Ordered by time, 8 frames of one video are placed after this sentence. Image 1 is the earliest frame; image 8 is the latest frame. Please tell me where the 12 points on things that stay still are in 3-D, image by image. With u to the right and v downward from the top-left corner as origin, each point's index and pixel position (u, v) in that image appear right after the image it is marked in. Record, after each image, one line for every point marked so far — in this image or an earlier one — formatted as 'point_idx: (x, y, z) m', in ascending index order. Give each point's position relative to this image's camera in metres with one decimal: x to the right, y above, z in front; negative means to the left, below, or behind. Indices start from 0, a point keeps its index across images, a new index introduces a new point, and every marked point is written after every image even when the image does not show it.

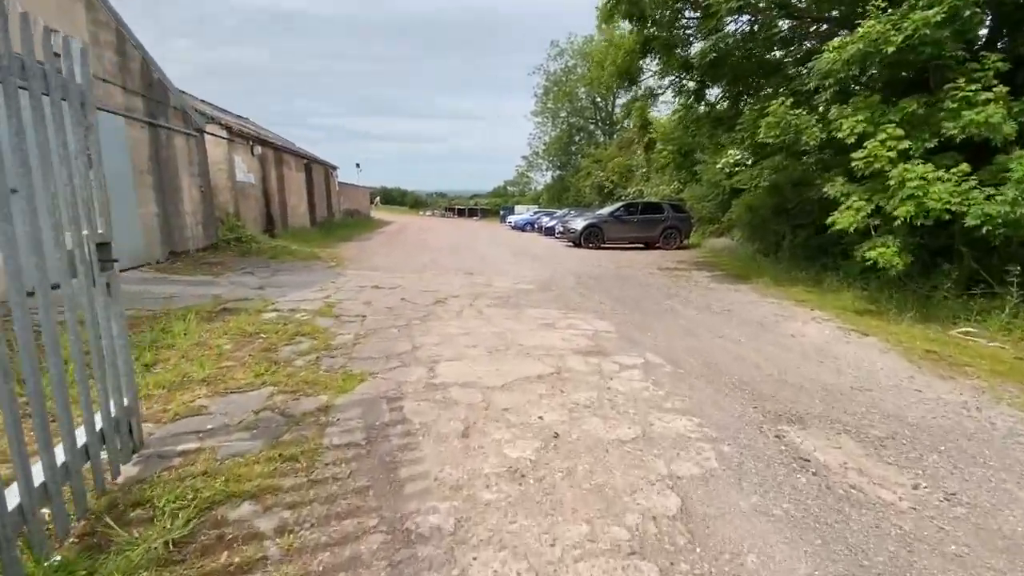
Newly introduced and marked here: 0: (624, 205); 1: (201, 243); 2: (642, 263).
0: (+4.3, +3.3, +18.7) m
1: (-7.3, +1.0, +11.3) m
2: (+3.8, +0.7, +14.2) m
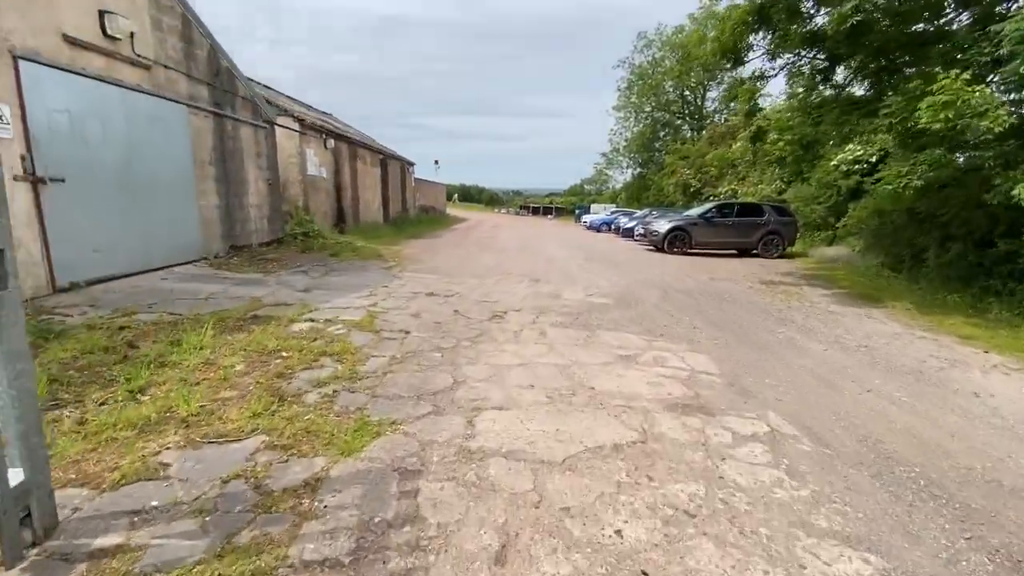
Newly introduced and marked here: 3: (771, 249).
0: (+7.0, +2.9, +16.7) m
1: (-5.6, +1.2, +11.1) m
2: (+5.7, +0.3, +12.3) m
3: (+8.8, +1.4, +16.6) m
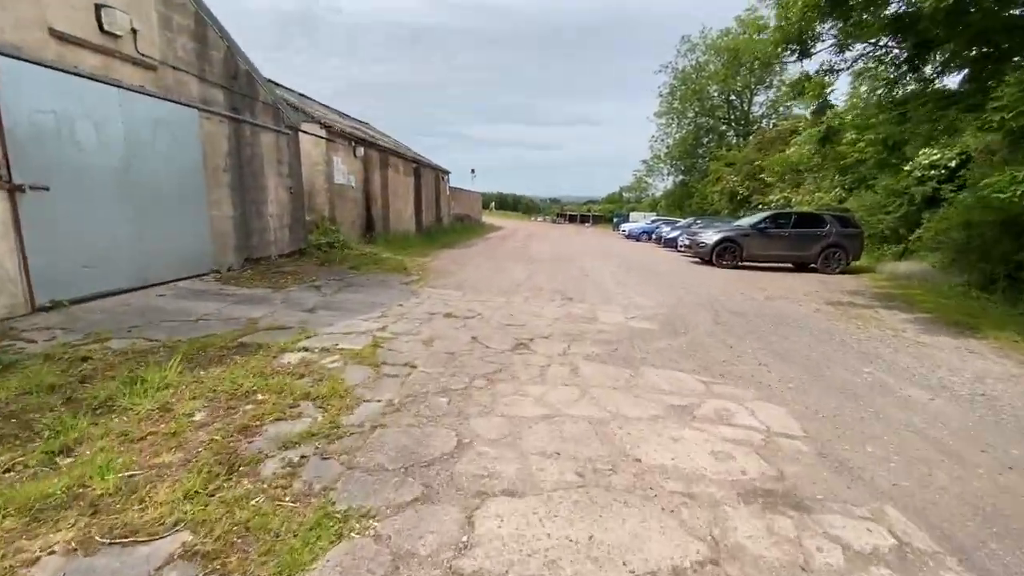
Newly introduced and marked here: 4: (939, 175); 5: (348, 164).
0: (+8.1, +2.3, +15.2) m
1: (-4.9, +0.9, +10.6) m
2: (+6.4, -0.1, +10.9) m
3: (+9.9, +0.8, +15.0) m
4: (+13.1, +3.5, +14.9) m
5: (-4.7, +3.6, +14.0) m
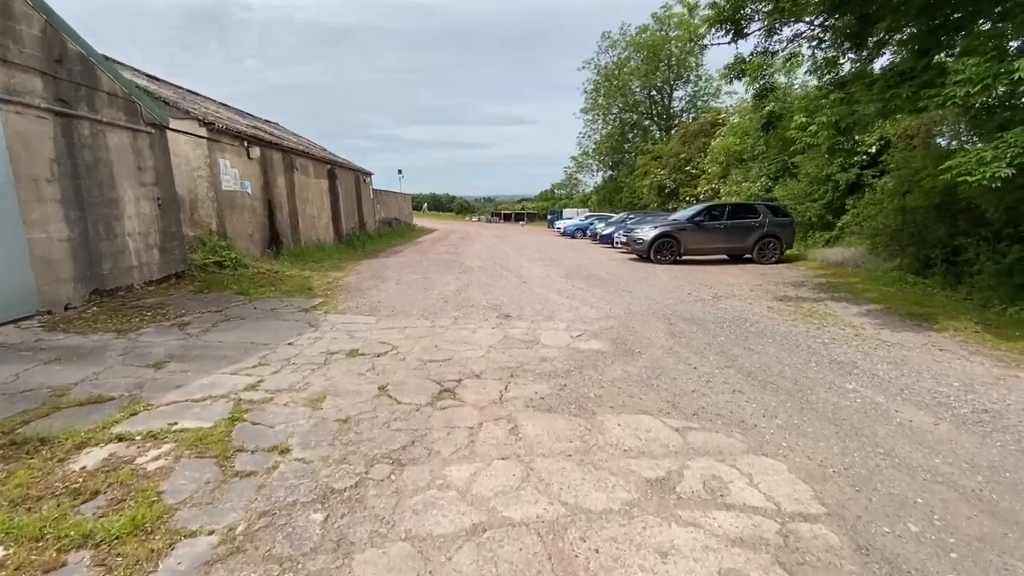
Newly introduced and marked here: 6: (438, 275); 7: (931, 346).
0: (+5.9, +2.5, +14.9) m
1: (-6.3, +0.3, +8.6) m
2: (+5.0, 0.0, +10.4) m
3: (+7.8, +1.1, +14.9) m
4: (+10.9, +3.9, +15.1) m
5: (-6.7, +3.0, +12.0) m
6: (-1.7, +0.3, +11.2) m
7: (+5.5, -0.8, +6.3) m
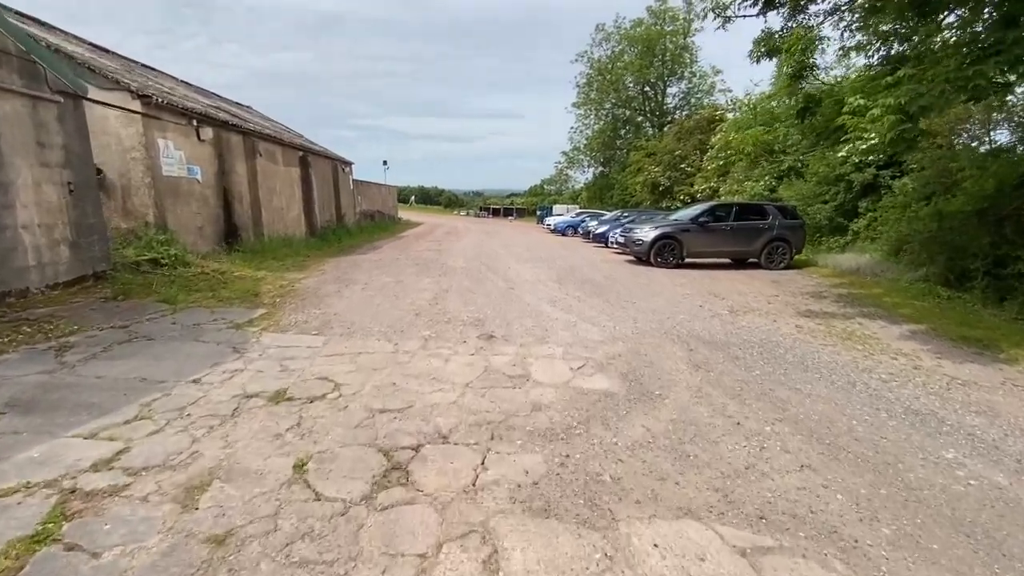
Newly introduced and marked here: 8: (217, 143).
0: (+5.6, +2.3, +13.6) m
1: (-6.5, +0.2, +7.1) m
2: (+4.7, -0.2, +9.2) m
3: (+7.5, +0.9, +13.7) m
4: (+10.6, +3.7, +14.0) m
5: (-7.0, +3.0, +10.5) m
6: (-2.0, +0.2, +9.8) m
7: (+5.3, -1.0, +5.1) m
8: (-7.1, +3.5, +11.7) m
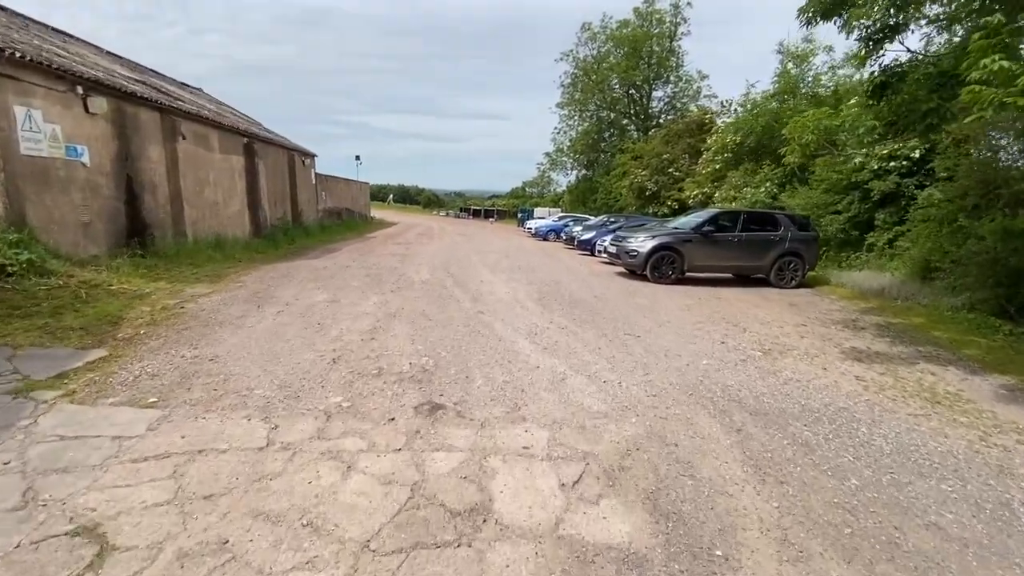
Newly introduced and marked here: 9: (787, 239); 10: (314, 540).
0: (+4.9, +1.8, +11.8) m
1: (-6.9, 0.0, +4.8) m
2: (+4.2, -0.7, +7.3) m
3: (+6.8, +0.3, +12.0) m
4: (+9.9, +3.1, +12.4) m
5: (-7.4, +2.7, +8.1) m
6: (-2.5, -0.1, +7.7) m
7: (+5.0, -1.5, +3.3) m
8: (-7.6, +3.2, +9.4) m
9: (+6.8, +1.2, +11.9) m
10: (-0.9, -1.2, +2.3) m
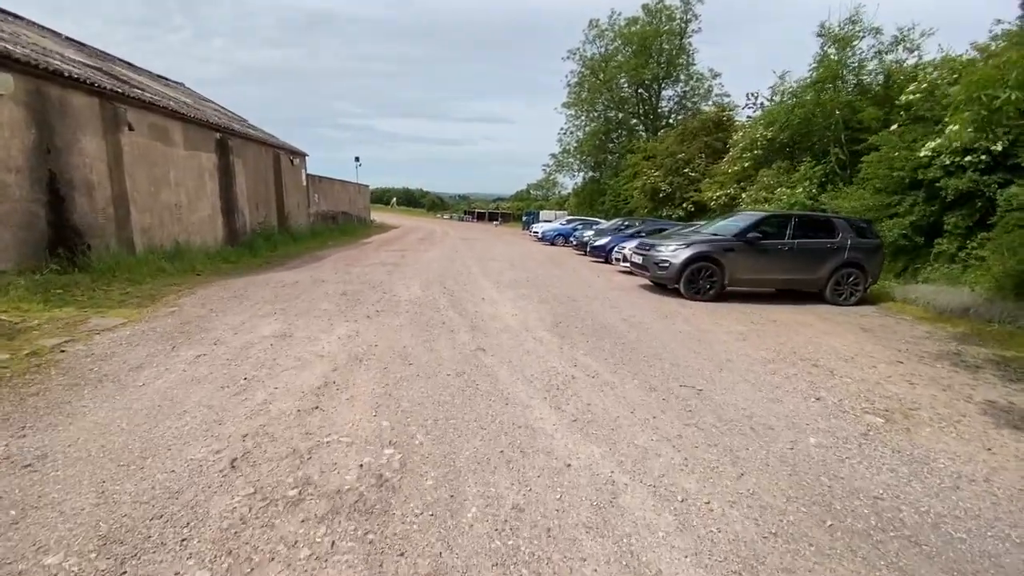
0: (+5.1, +1.4, +10.0) m
1: (-6.8, -0.3, +3.0) m
2: (+4.3, -1.0, +5.5) m
3: (+7.0, 0.0, +10.1) m
4: (+10.1, +2.7, +10.5) m
5: (-7.3, +2.4, +6.4) m
6: (-2.4, -0.5, +5.9) m
7: (+5.1, -1.8, +1.4) m
8: (-7.5, +2.9, +7.7) m
9: (+6.9, +0.8, +10.0) m
10: (-0.9, -1.5, +0.5) m
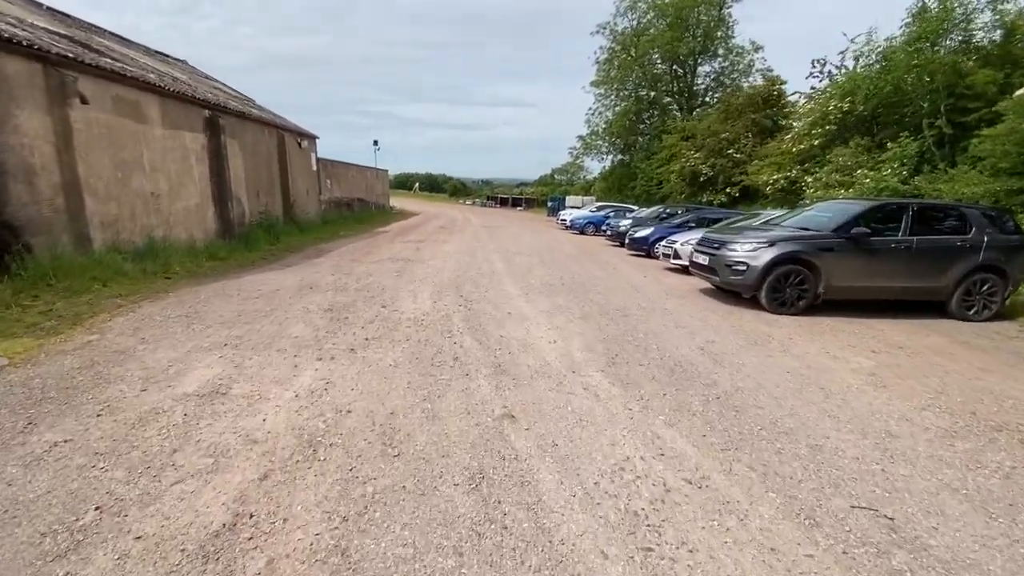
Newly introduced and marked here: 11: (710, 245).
0: (+5.7, +1.3, +7.8) m
1: (-6.6, -0.6, +1.5) m
2: (+4.7, -1.3, +3.4) m
3: (+7.5, -0.2, +7.8) m
4: (+10.7, +2.6, +8.0) m
5: (-6.9, +2.2, +4.8) m
6: (-2.0, -0.7, +4.1) m
7: (+5.2, -2.2, -0.7) m
8: (-7.0, +2.7, +6.0) m
9: (+7.5, +0.7, +7.7) m
10: (-0.8, -1.9, -1.3) m
11: (+3.7, +0.7, +8.7) m
